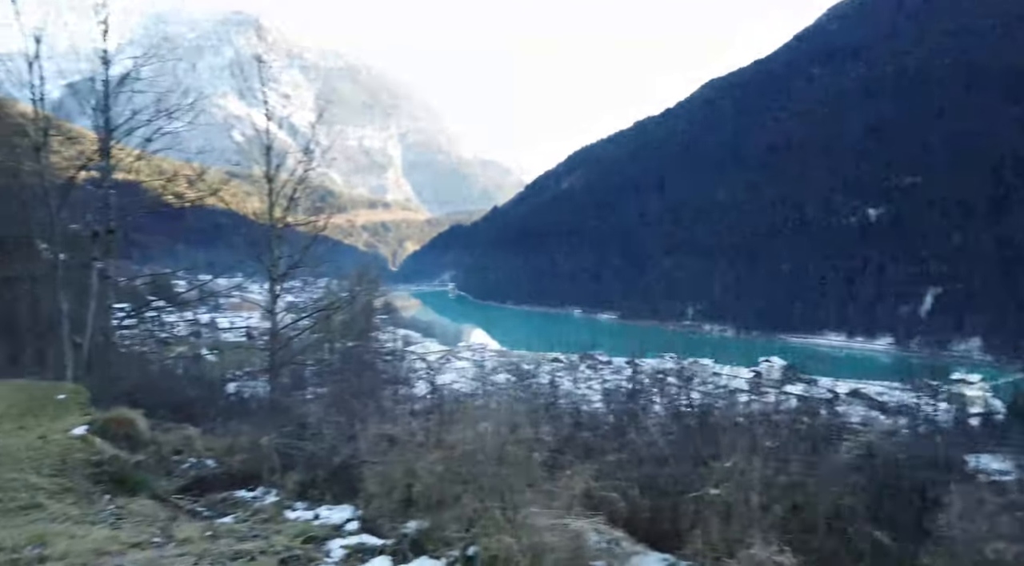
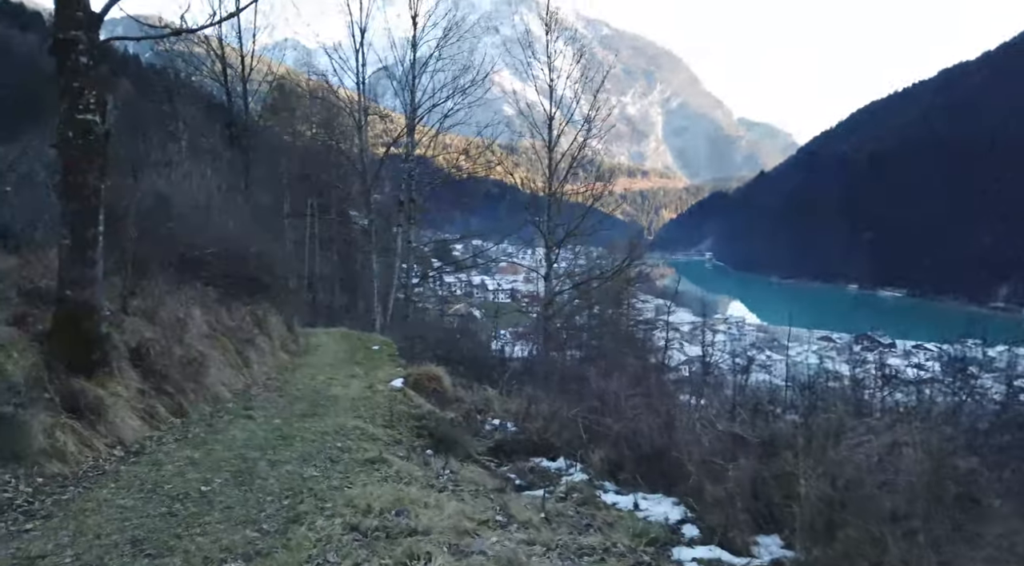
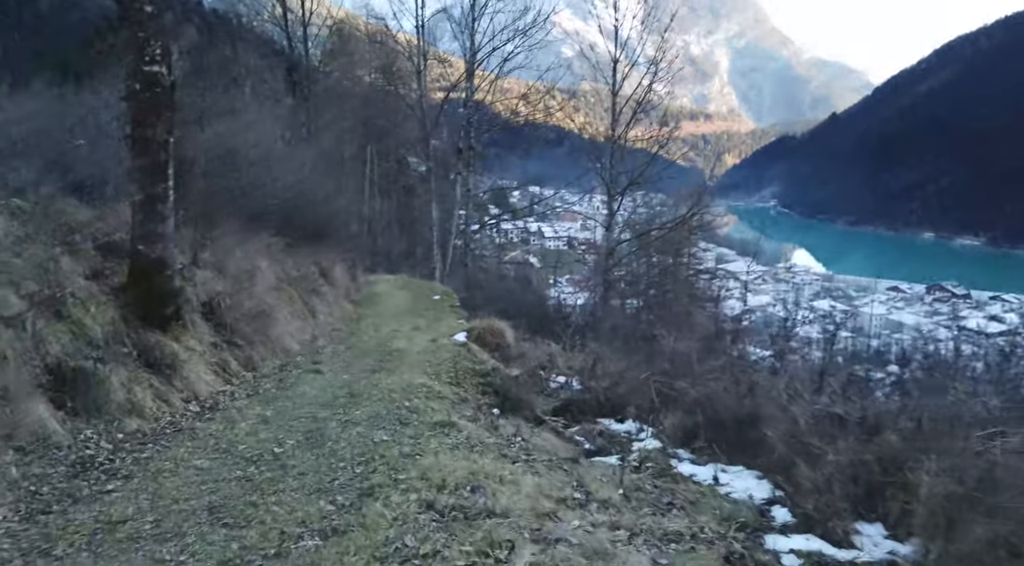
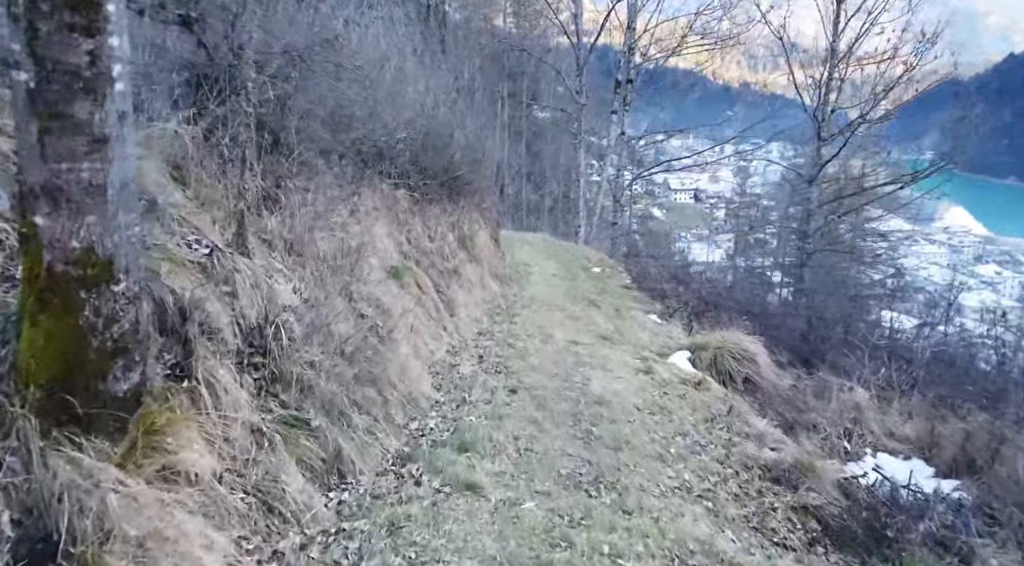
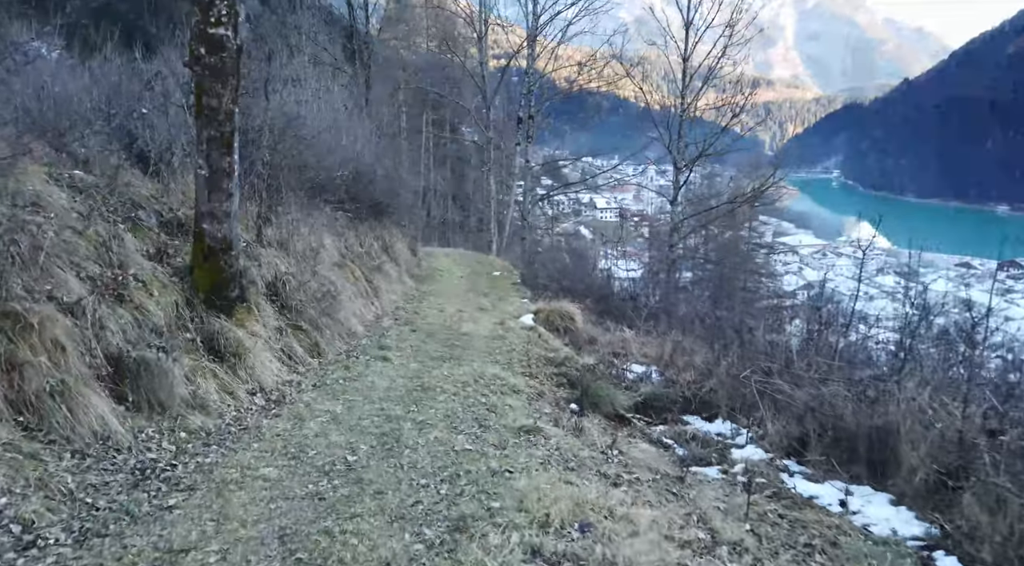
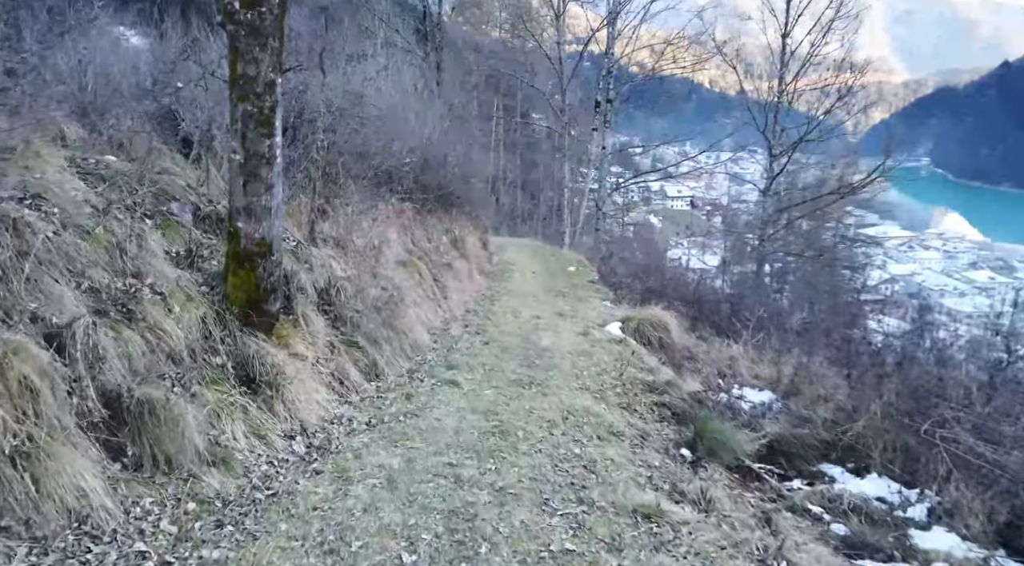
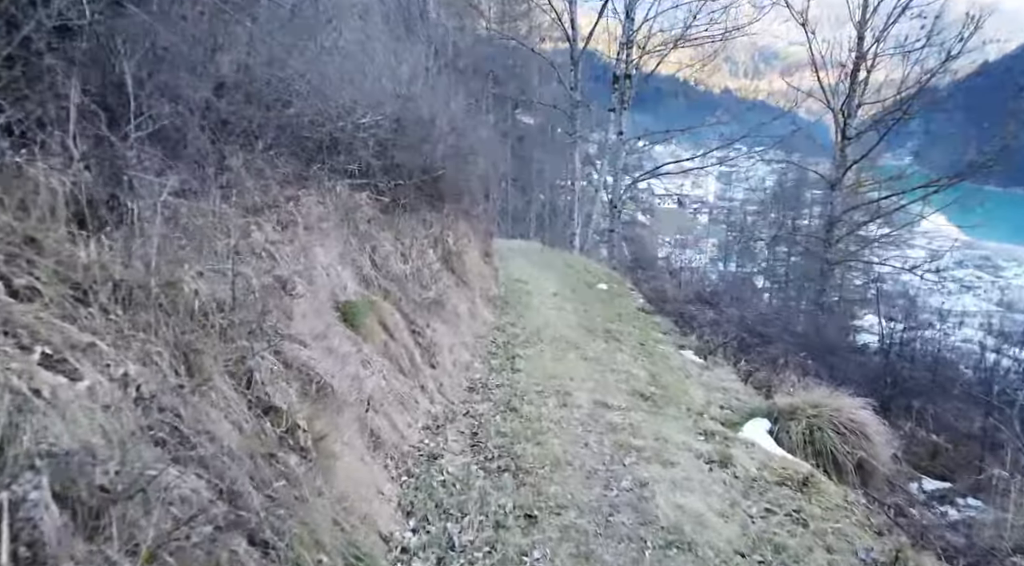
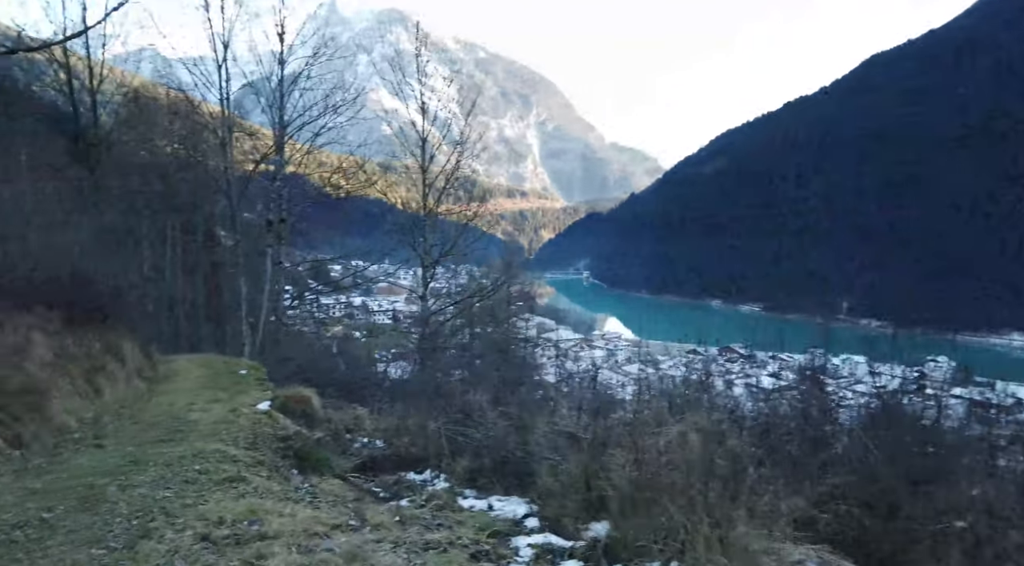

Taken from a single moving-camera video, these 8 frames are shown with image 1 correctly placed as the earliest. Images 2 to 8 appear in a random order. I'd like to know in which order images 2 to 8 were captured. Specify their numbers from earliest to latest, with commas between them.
8, 2, 3, 5, 6, 4, 7
